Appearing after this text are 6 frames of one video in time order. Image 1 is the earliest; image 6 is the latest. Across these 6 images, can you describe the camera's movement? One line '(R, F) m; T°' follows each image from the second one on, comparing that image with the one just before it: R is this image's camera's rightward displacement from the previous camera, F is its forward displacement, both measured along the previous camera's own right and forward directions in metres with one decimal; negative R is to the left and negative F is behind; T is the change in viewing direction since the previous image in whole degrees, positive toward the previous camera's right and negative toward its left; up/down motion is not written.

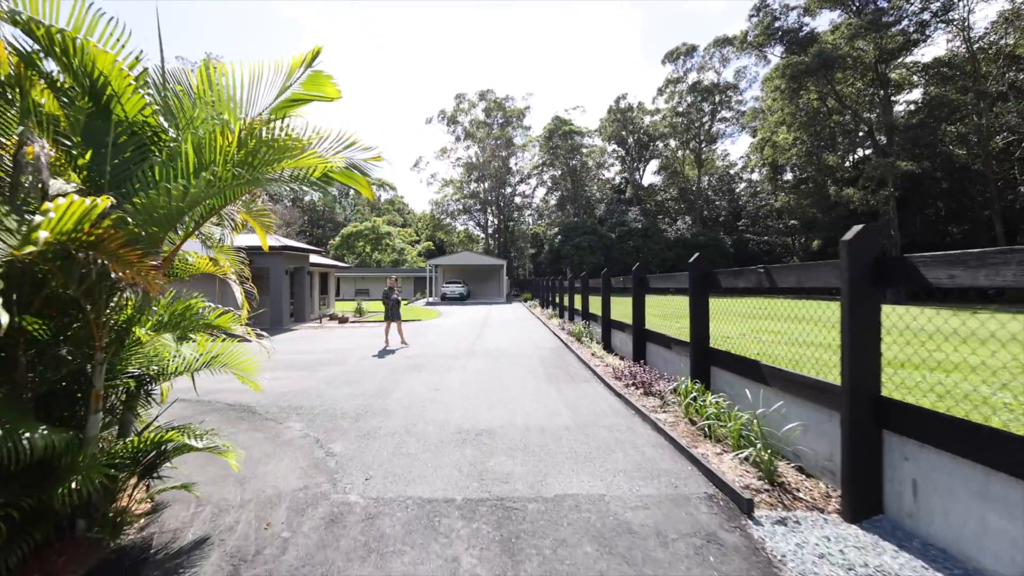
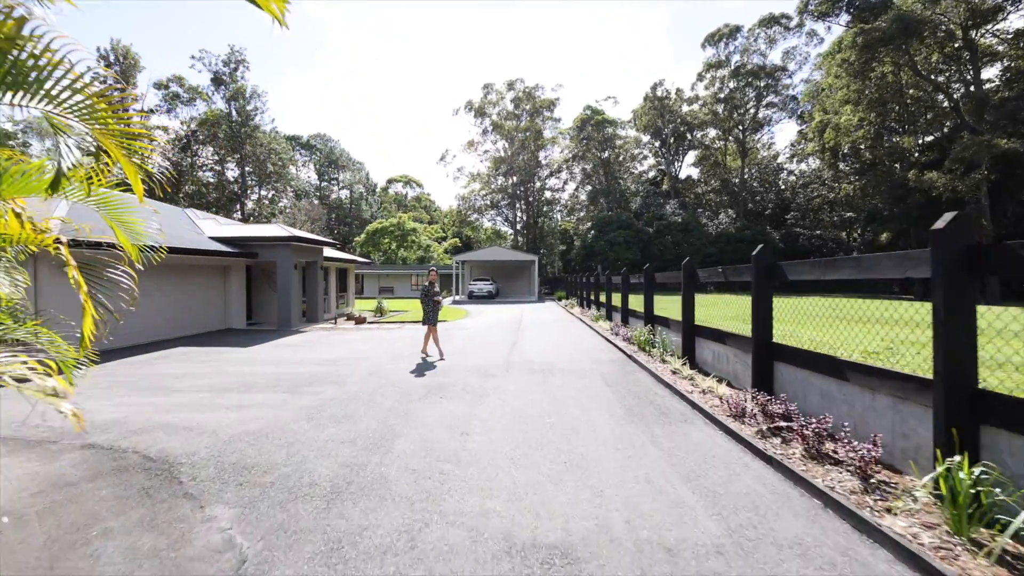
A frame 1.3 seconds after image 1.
(-0.3, +2.3) m; -3°
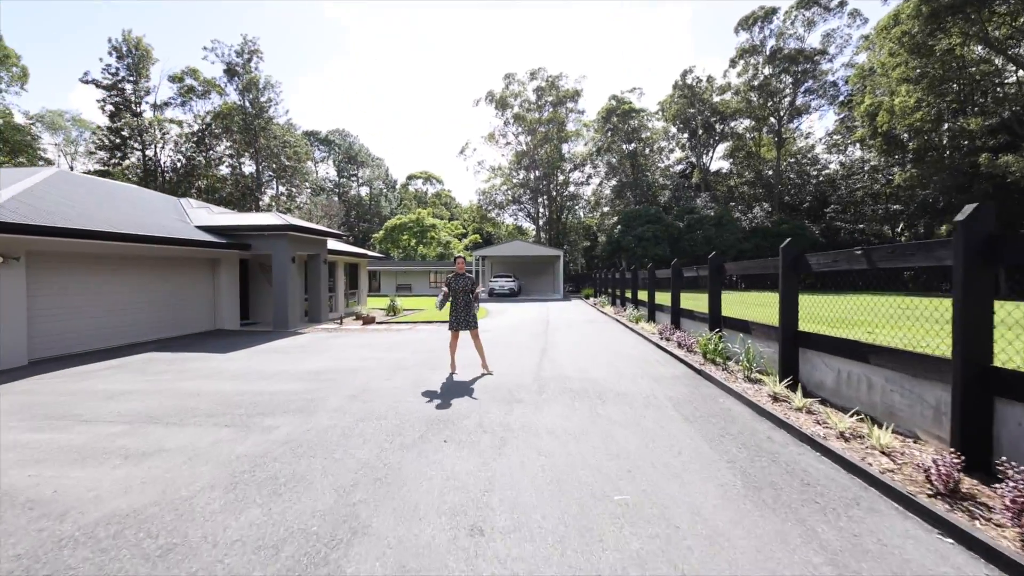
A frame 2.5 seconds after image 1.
(-0.1, +1.9) m; -2°
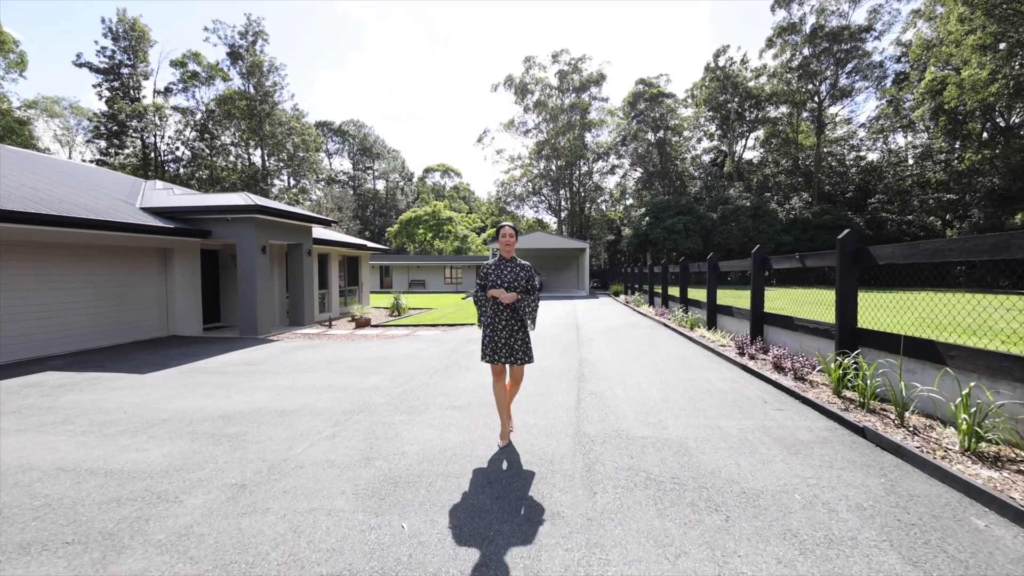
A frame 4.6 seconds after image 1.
(0.0, +2.5) m; -2°
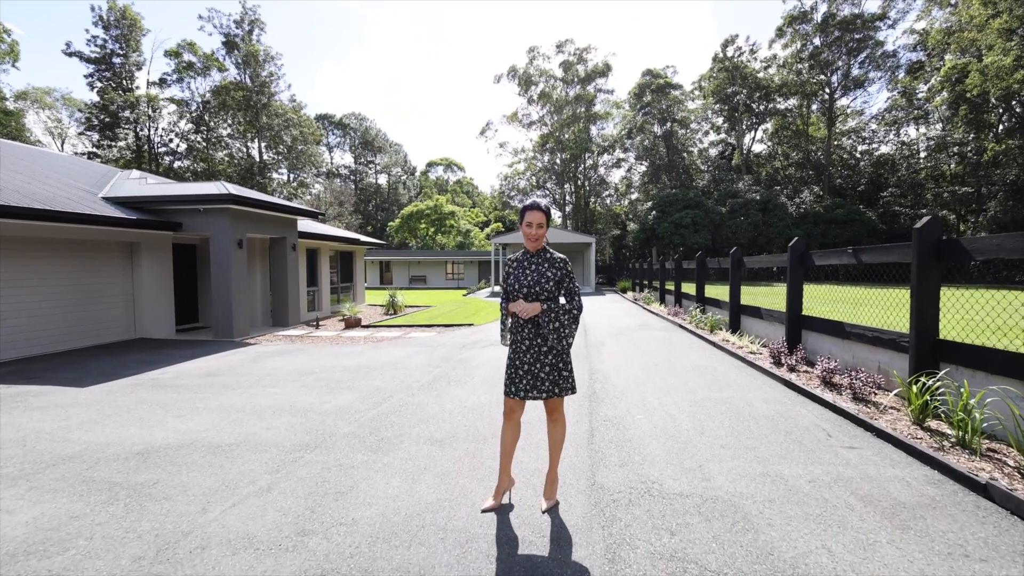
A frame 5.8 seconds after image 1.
(+0.1, +0.9) m; 0°
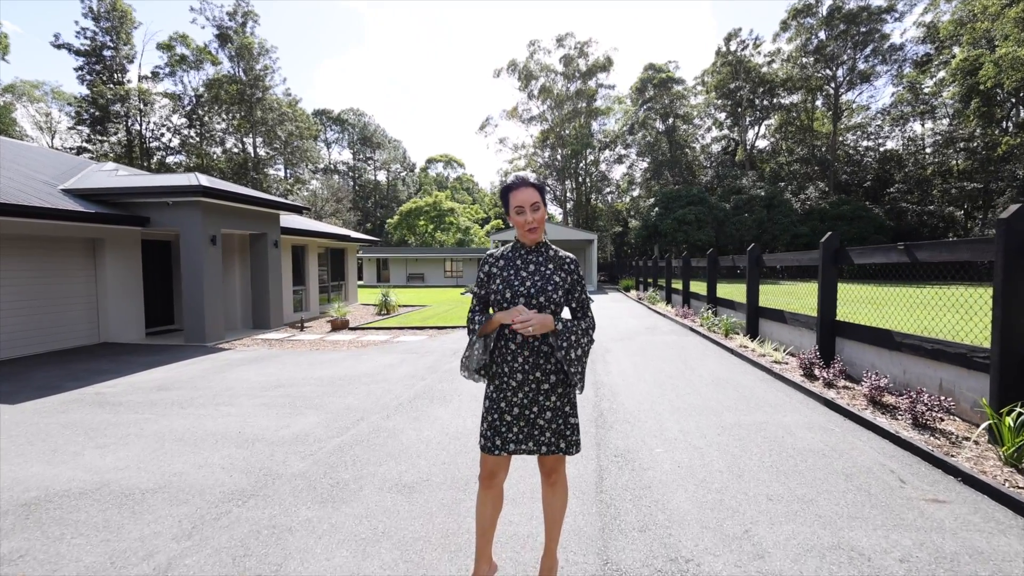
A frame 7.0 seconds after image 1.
(+0.1, +0.7) m; 0°
